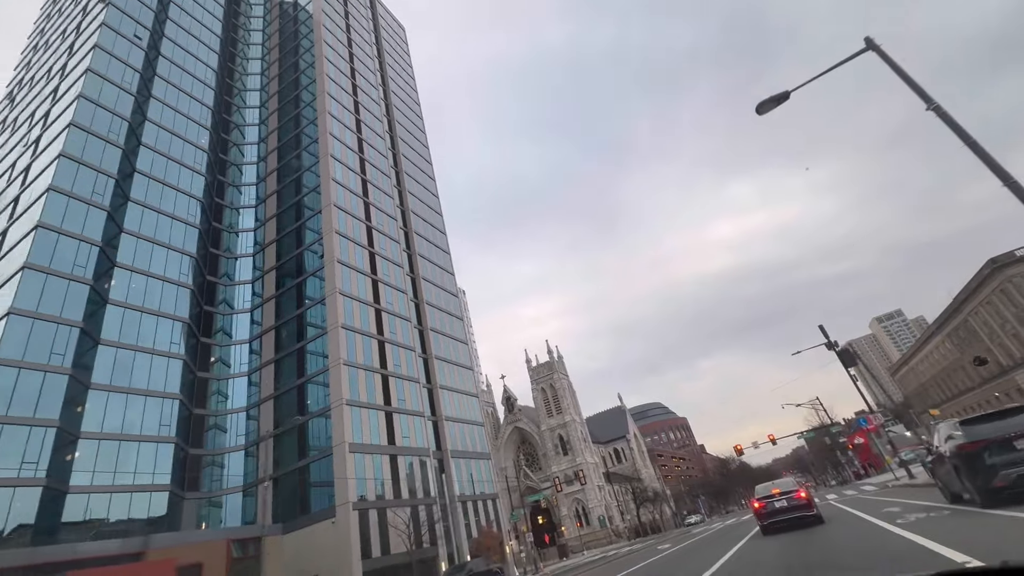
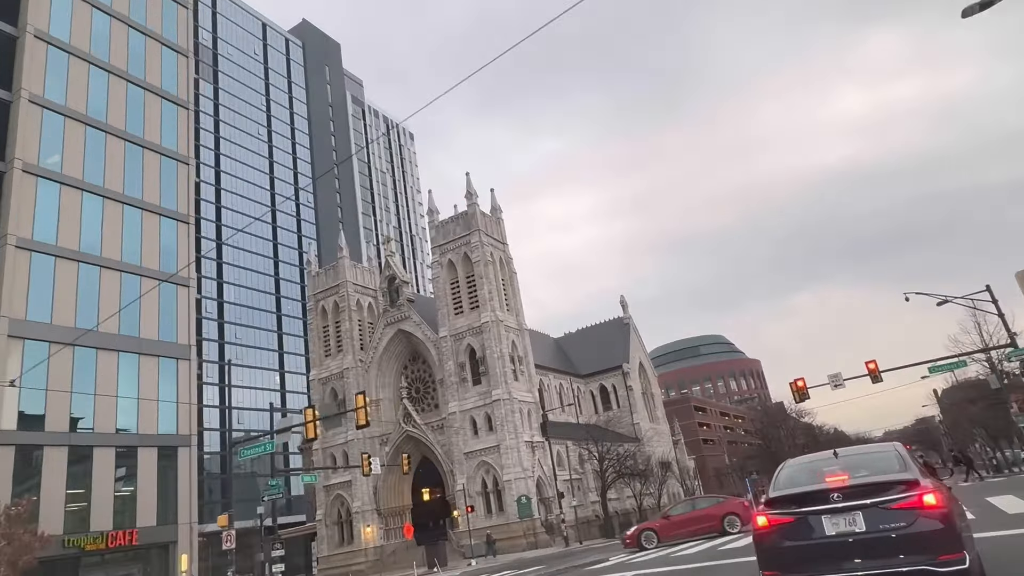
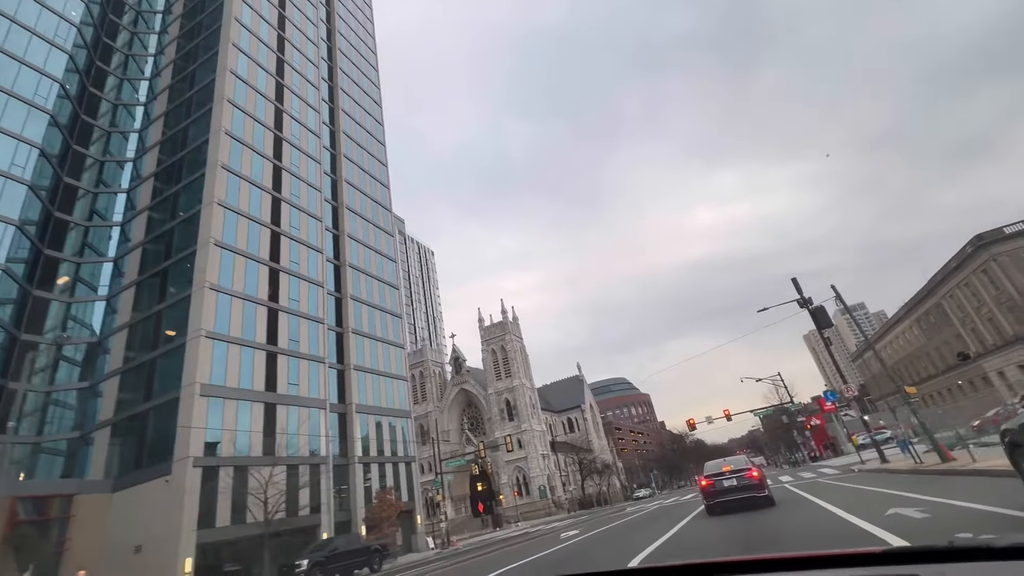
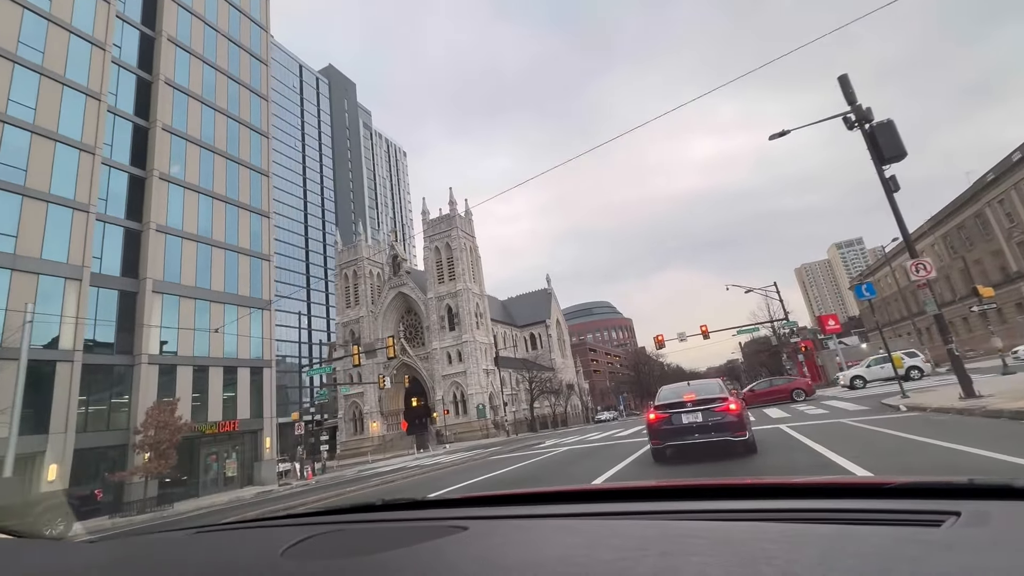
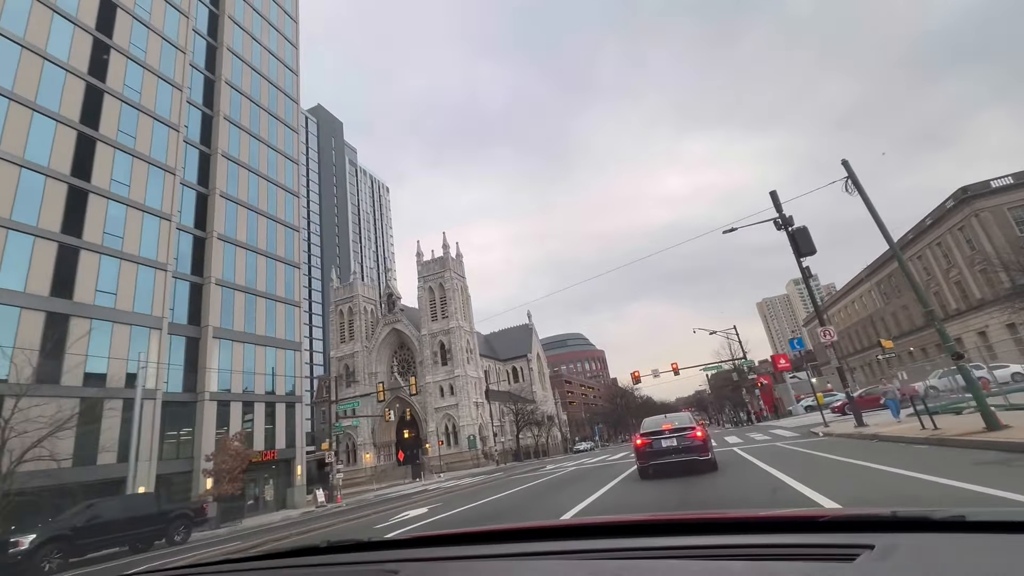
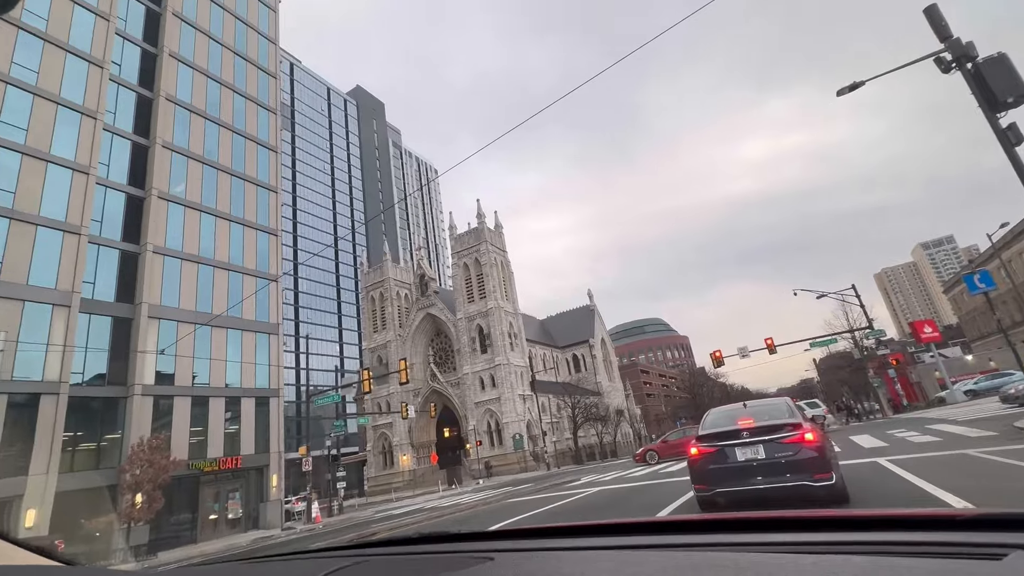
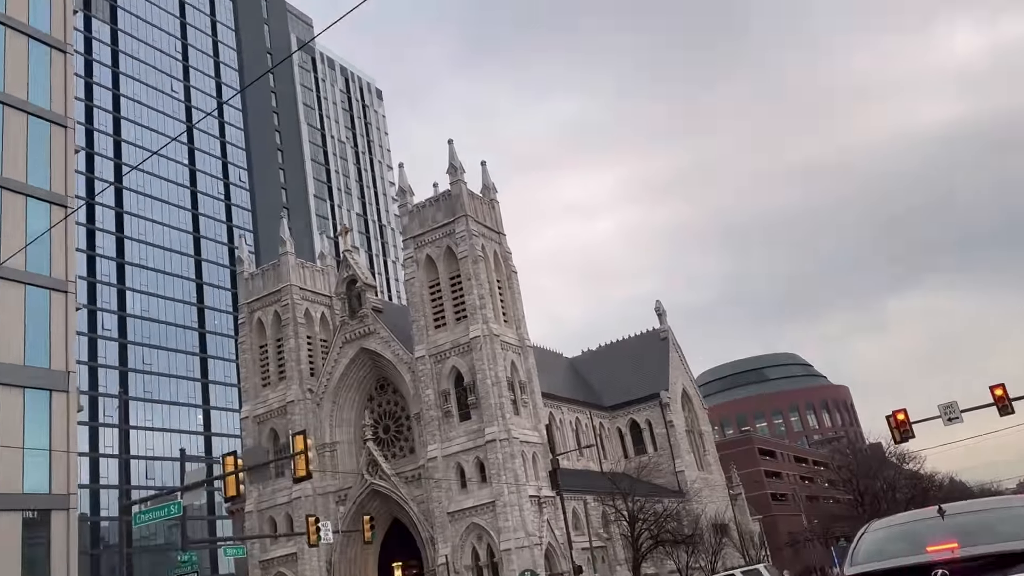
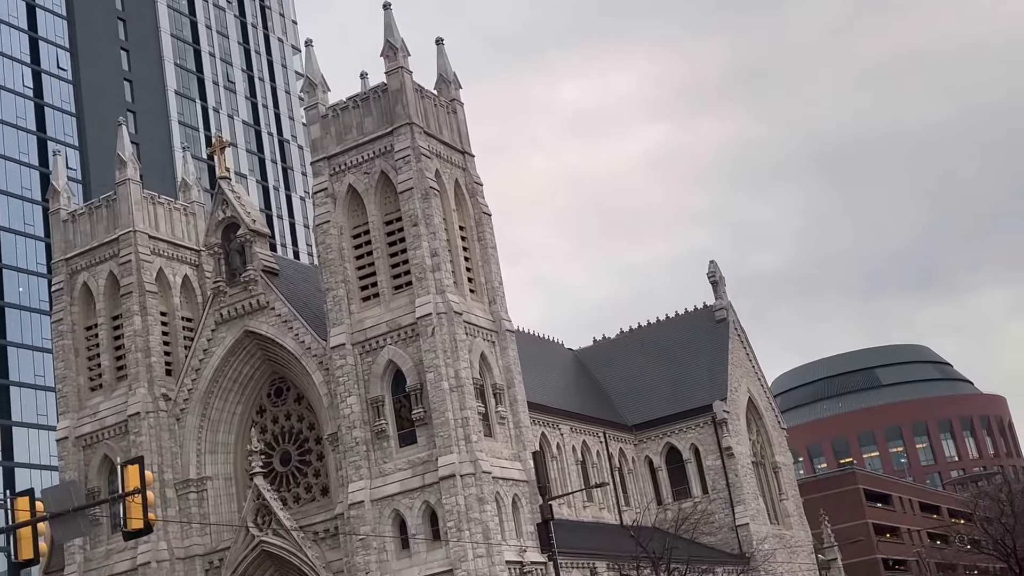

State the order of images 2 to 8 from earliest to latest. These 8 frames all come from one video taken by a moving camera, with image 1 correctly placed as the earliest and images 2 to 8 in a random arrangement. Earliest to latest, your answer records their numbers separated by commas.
3, 5, 4, 6, 2, 7, 8
